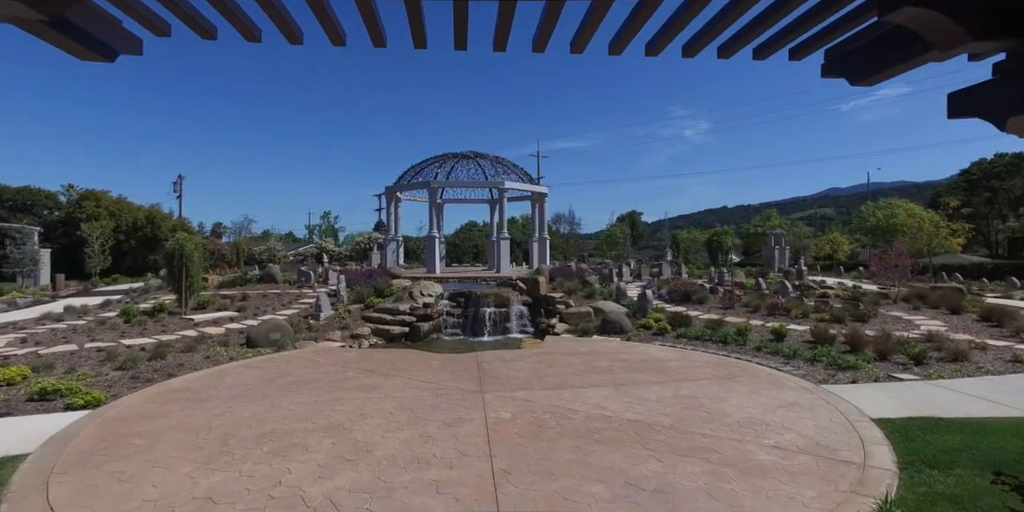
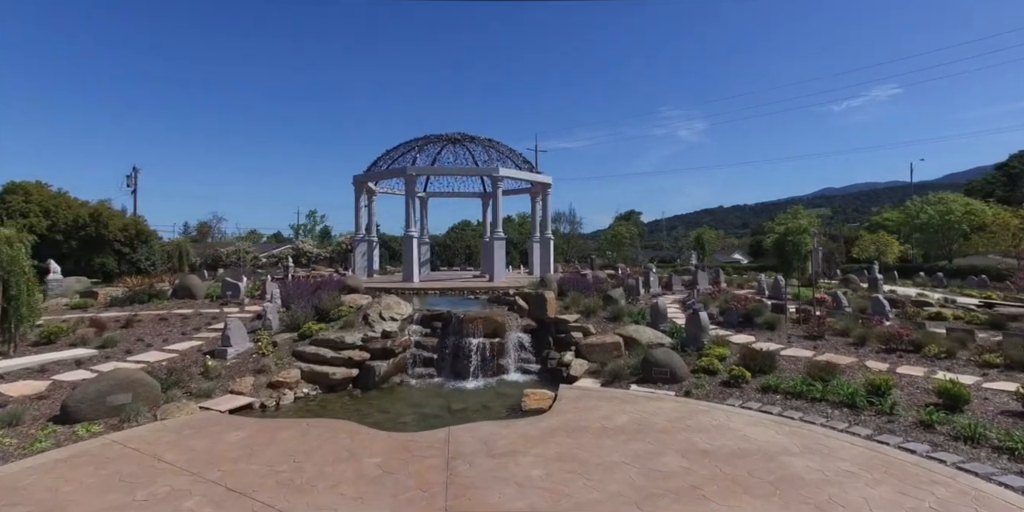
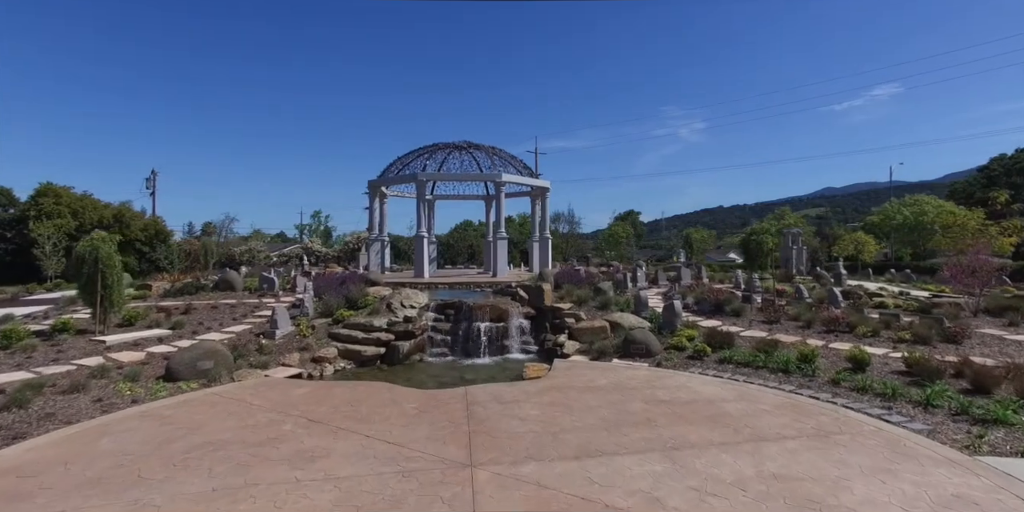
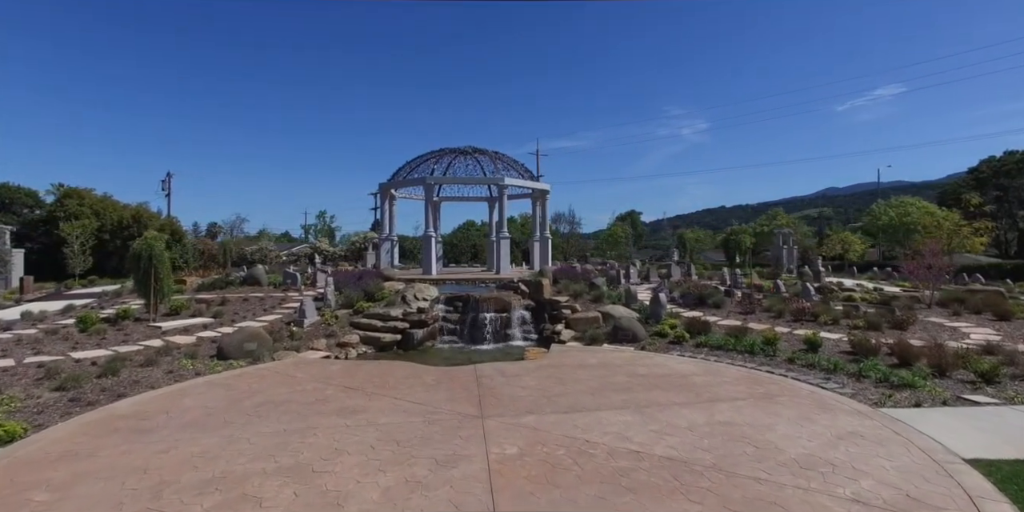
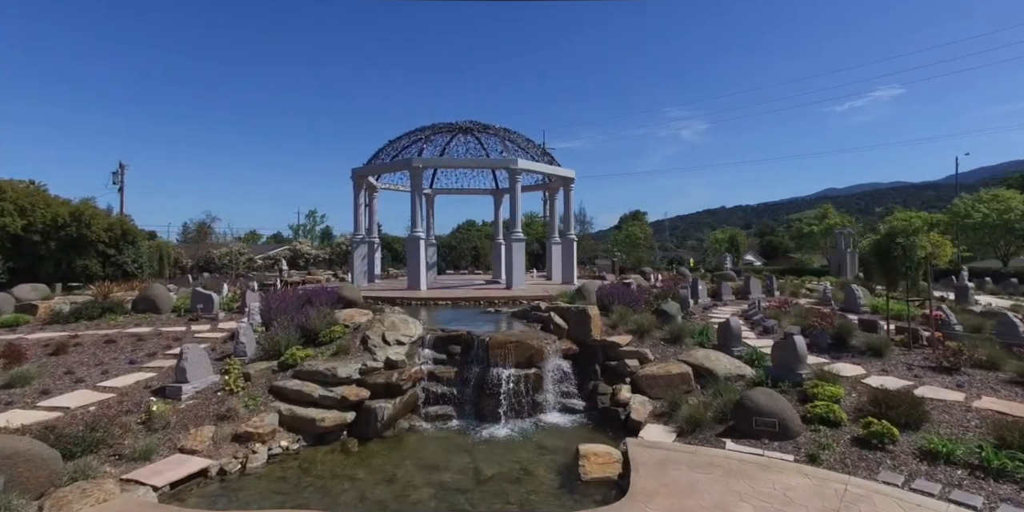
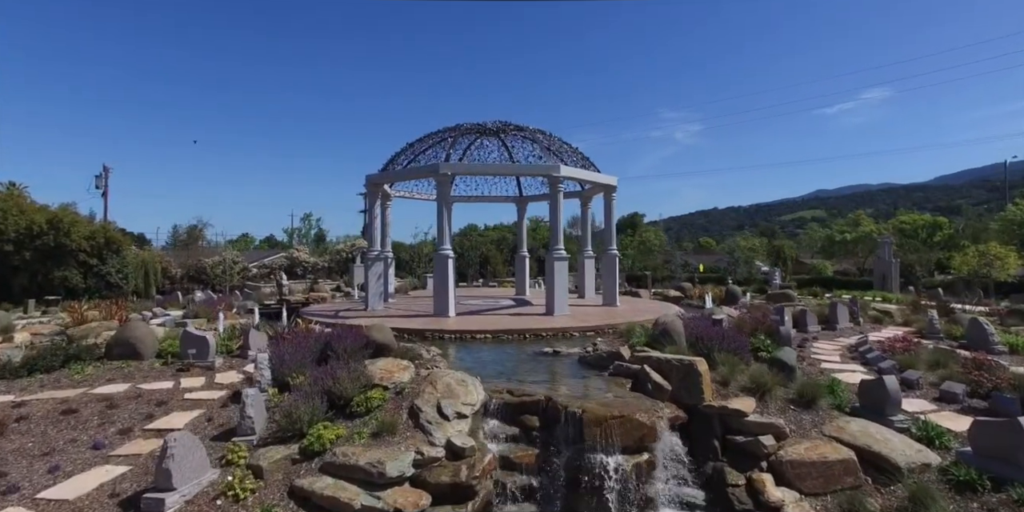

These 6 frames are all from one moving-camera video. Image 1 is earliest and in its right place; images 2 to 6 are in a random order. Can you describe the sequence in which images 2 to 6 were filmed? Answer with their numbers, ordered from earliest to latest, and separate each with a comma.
4, 3, 2, 5, 6
